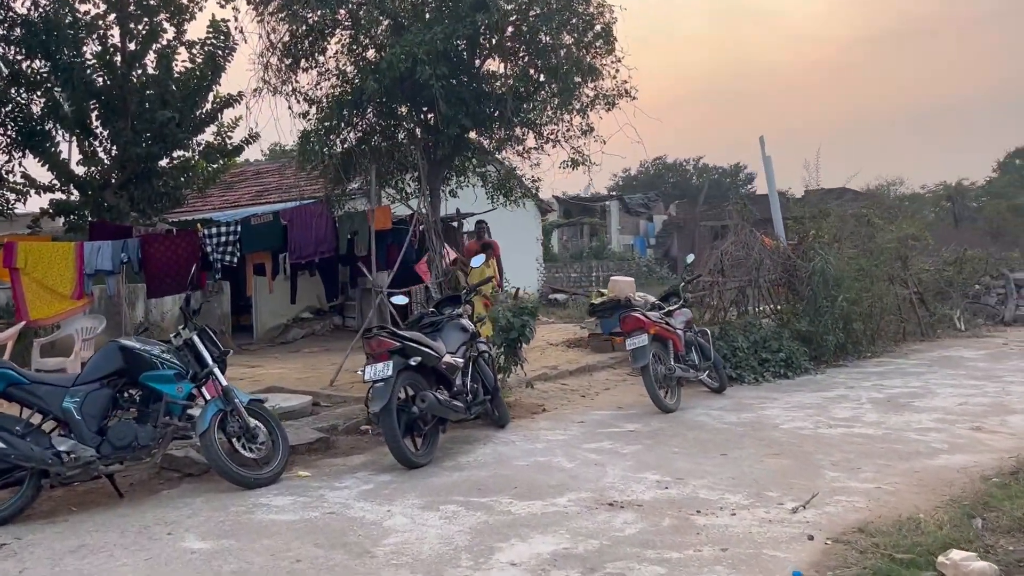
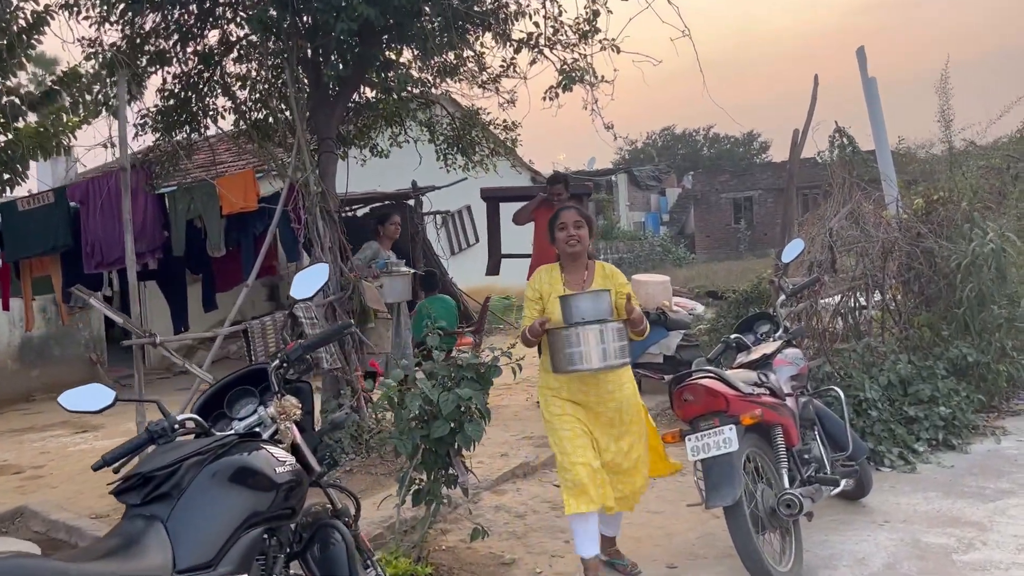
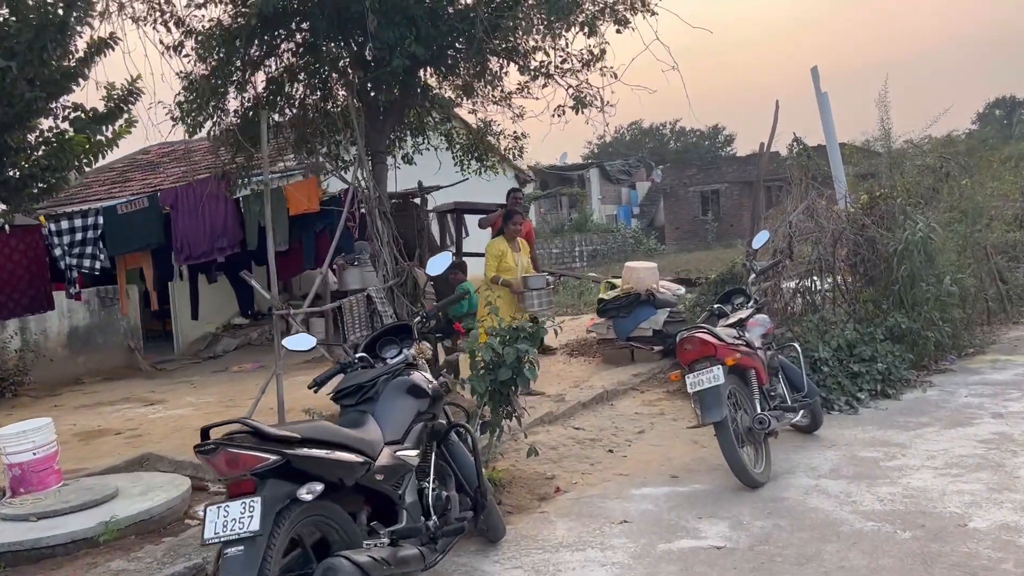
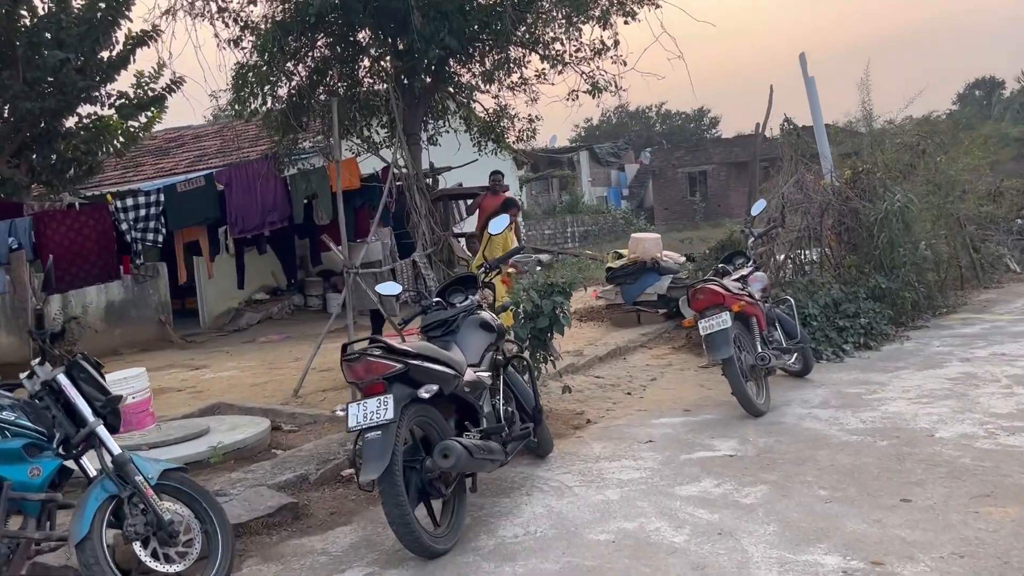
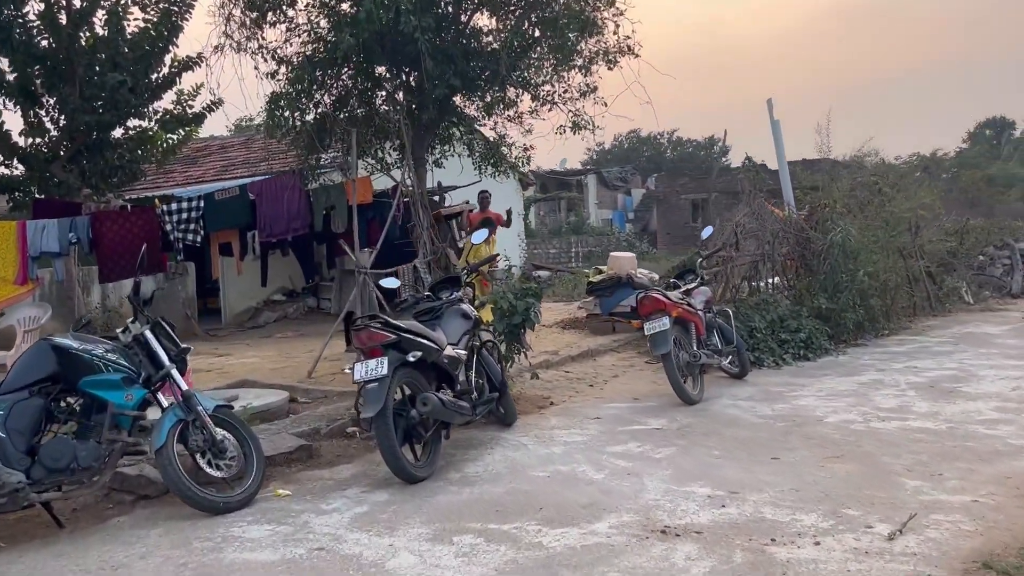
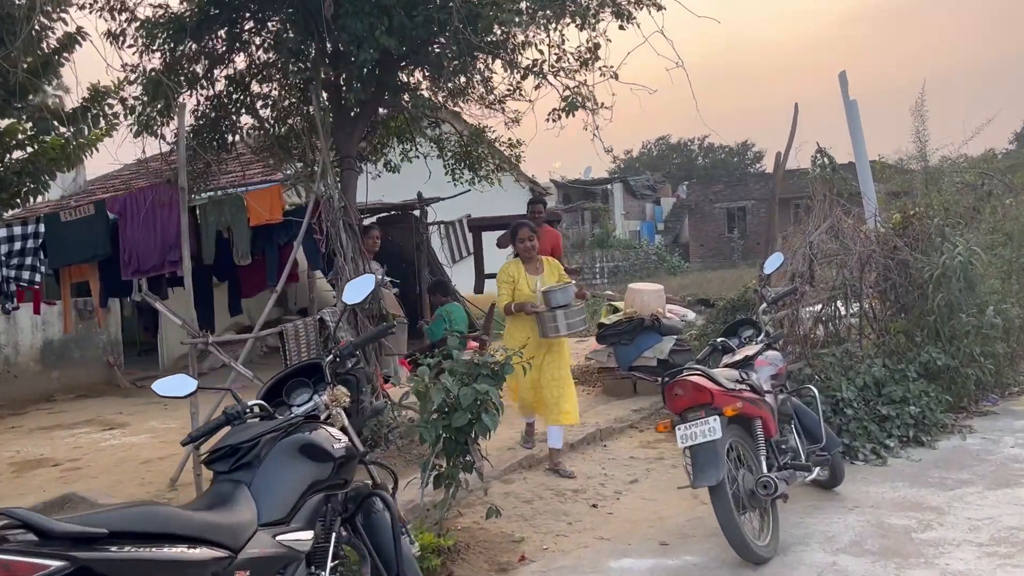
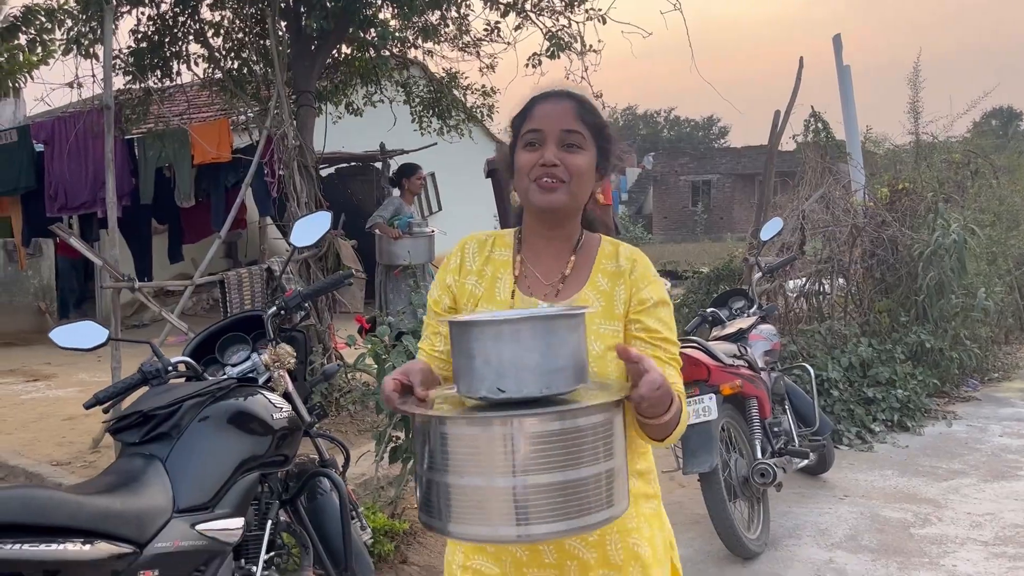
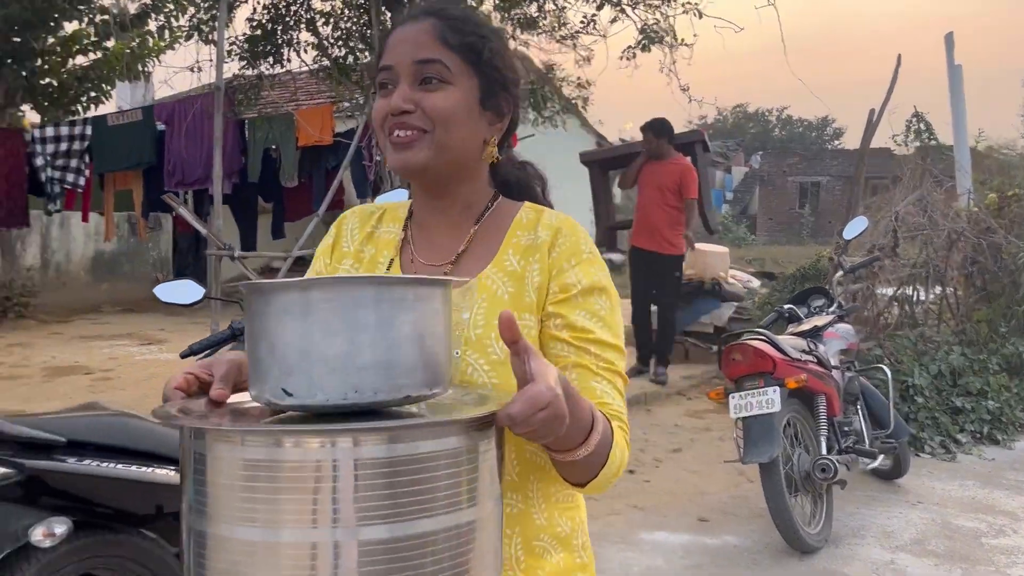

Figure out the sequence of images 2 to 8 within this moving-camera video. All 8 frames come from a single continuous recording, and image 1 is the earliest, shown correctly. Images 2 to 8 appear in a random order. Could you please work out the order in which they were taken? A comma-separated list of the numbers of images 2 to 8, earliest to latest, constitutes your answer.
5, 4, 3, 6, 2, 7, 8
